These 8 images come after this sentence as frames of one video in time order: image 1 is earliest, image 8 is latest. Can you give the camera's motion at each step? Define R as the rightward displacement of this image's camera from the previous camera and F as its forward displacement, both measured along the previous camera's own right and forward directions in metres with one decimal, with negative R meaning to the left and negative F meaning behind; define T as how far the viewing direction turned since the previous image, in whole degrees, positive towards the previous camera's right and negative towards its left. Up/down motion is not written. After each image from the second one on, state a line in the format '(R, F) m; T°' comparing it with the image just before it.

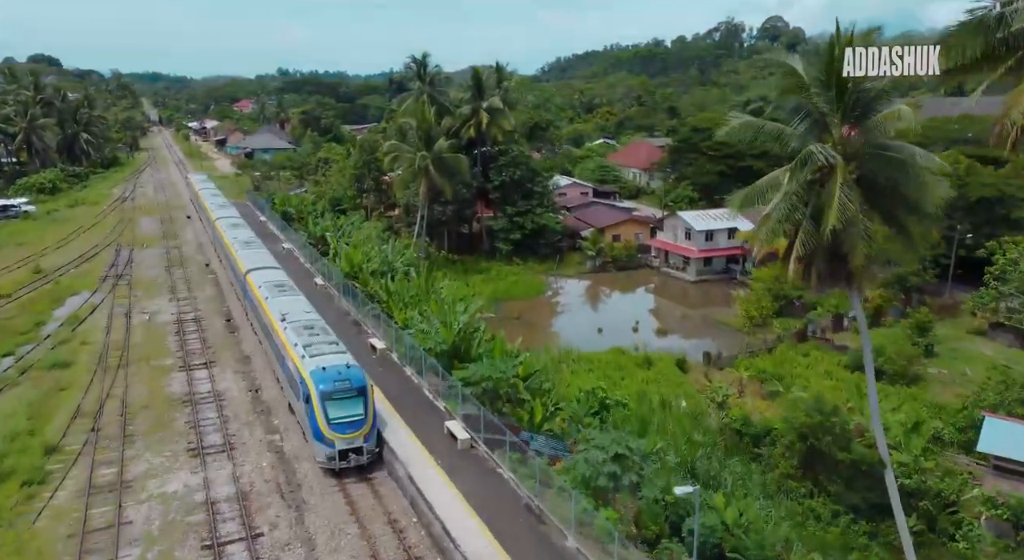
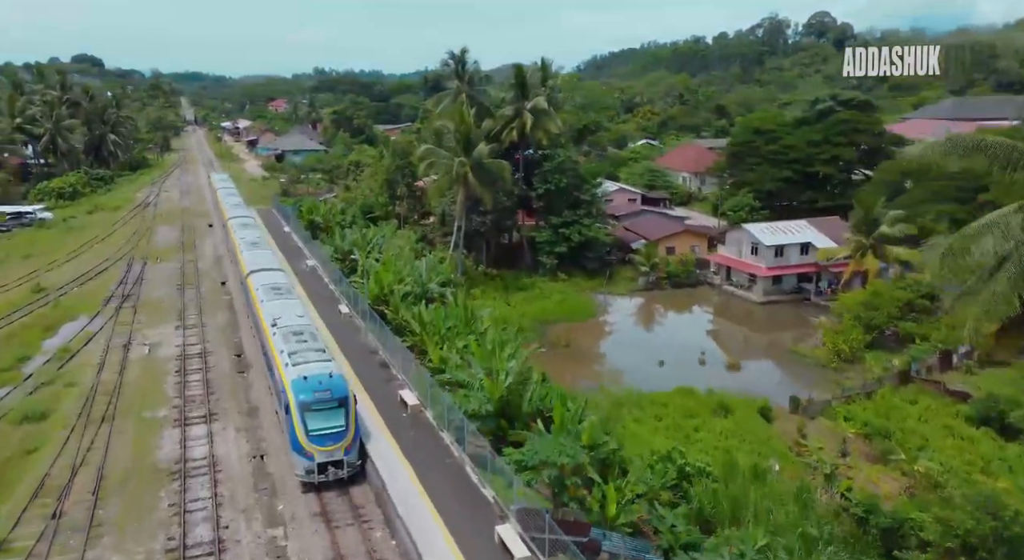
(-0.8, +4.1) m; -3°
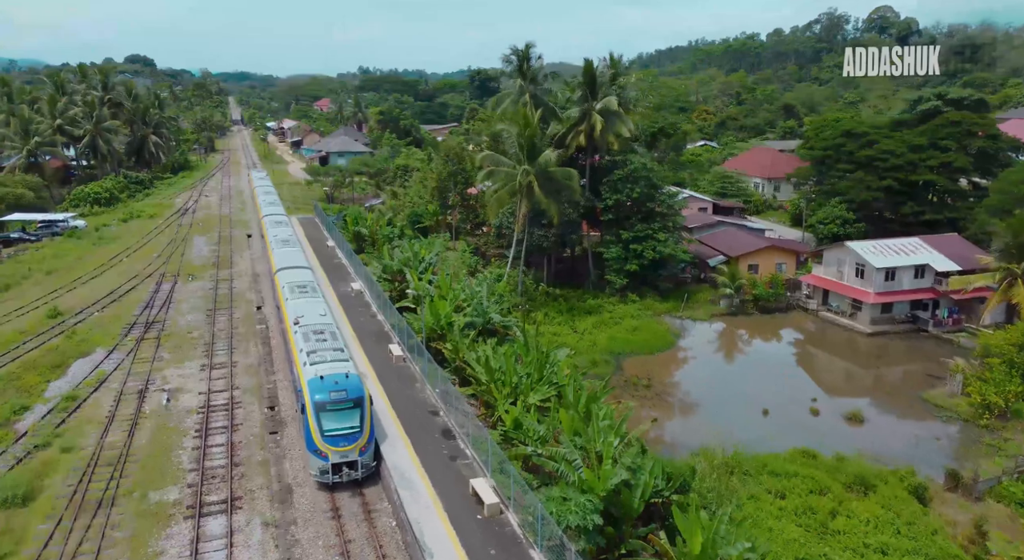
(-1.5, +4.4) m; -3°
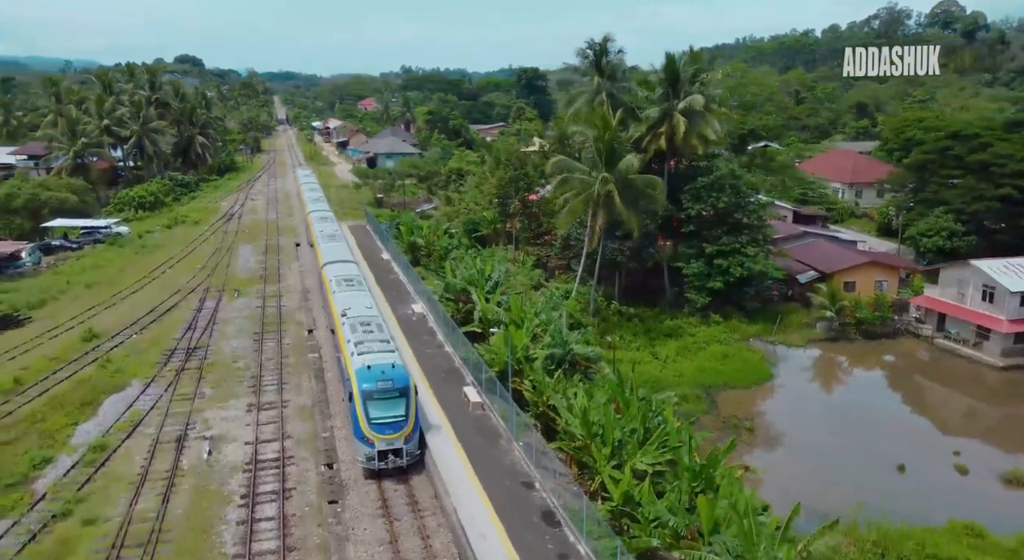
(-1.7, +3.5) m; -3°
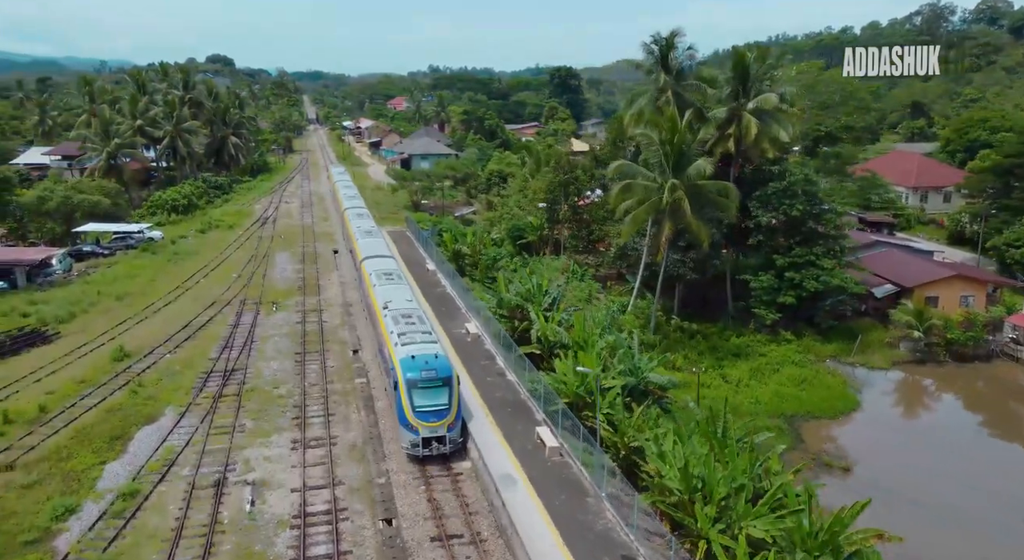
(-1.4, +2.3) m; -2°
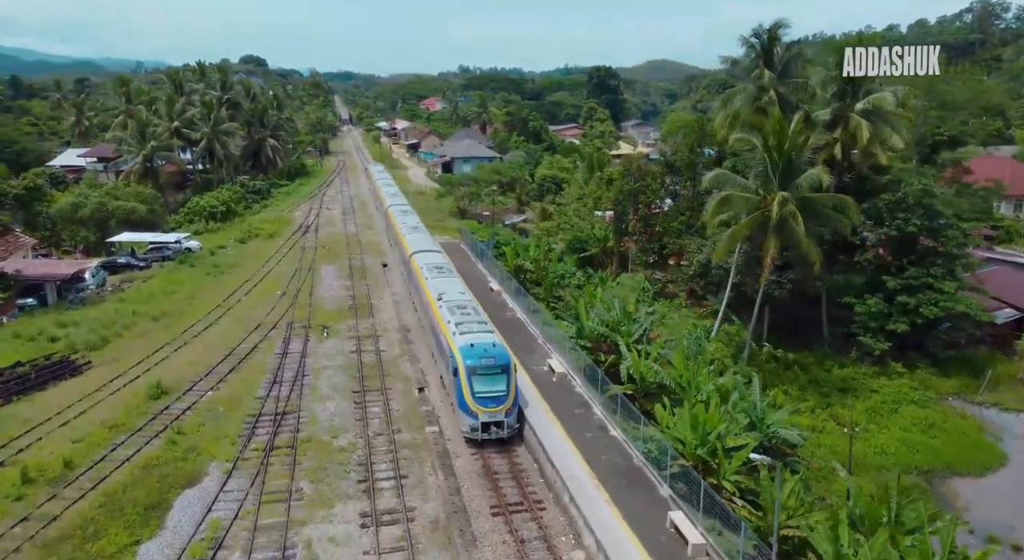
(-2.0, +3.3) m; -2°
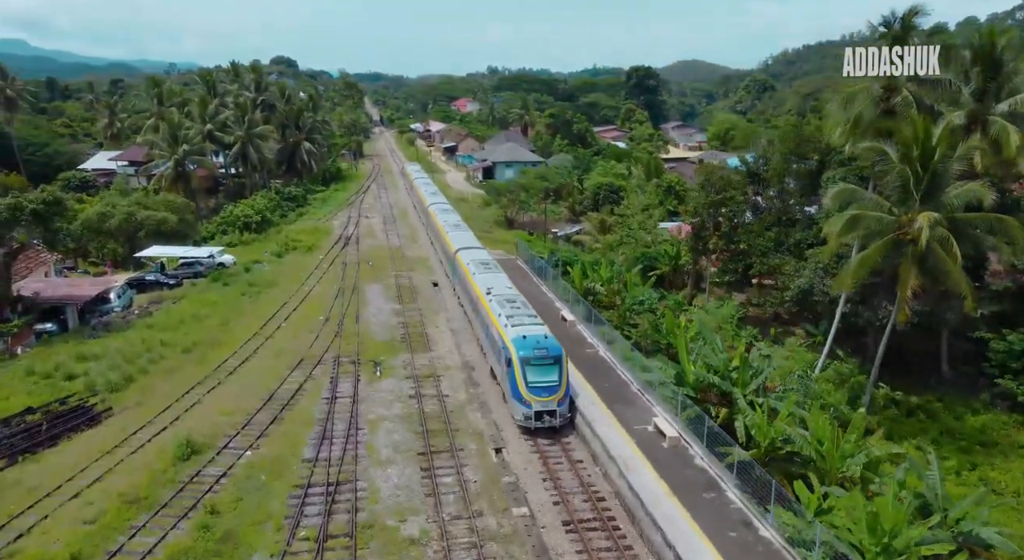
(-1.9, +3.6) m; -2°
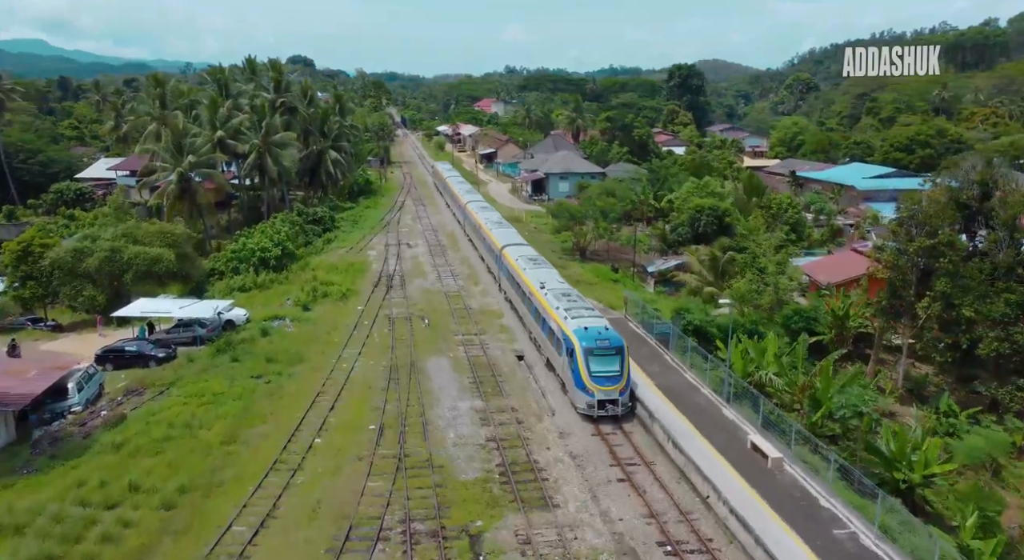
(-3.6, +9.1) m; -1°
